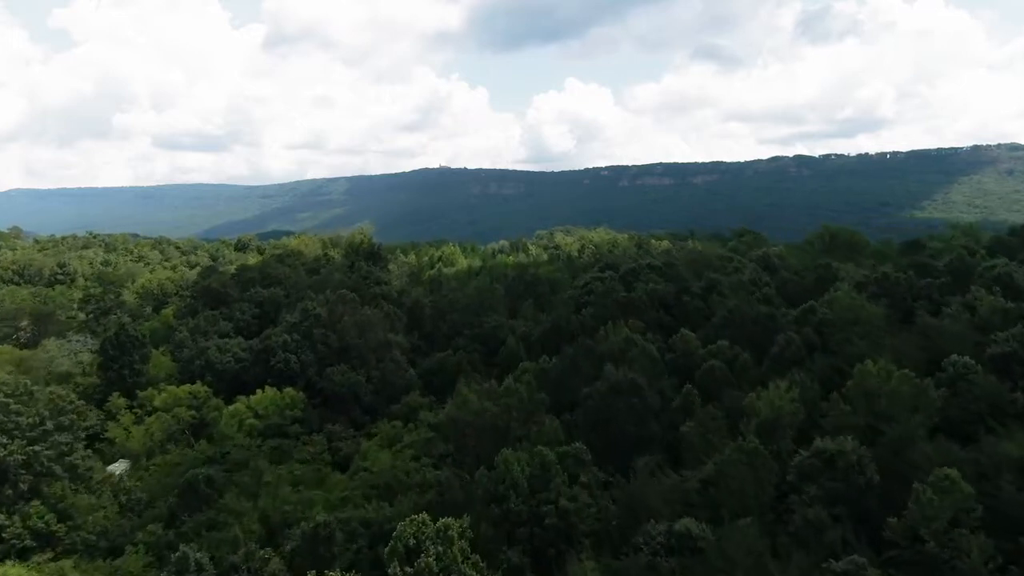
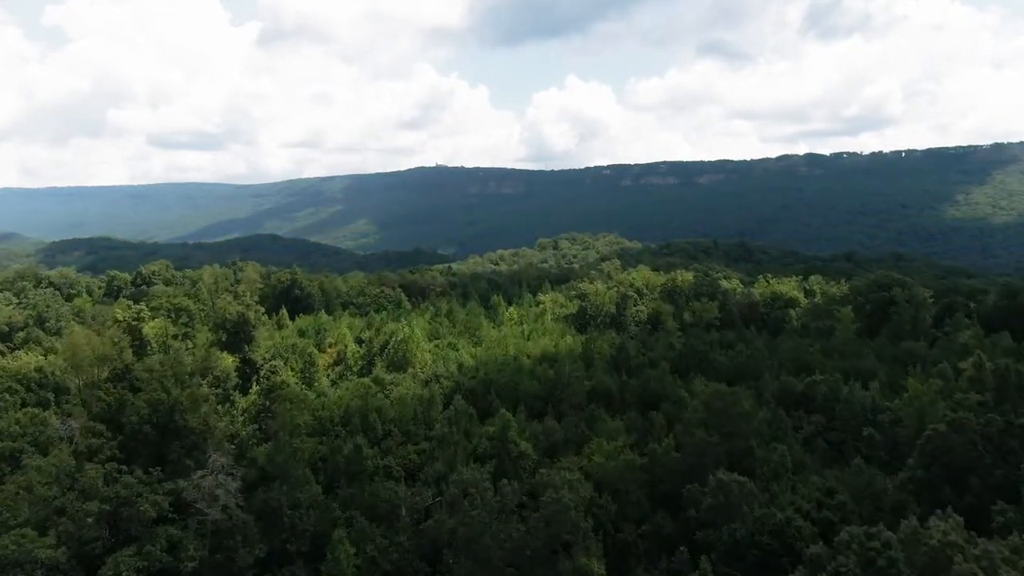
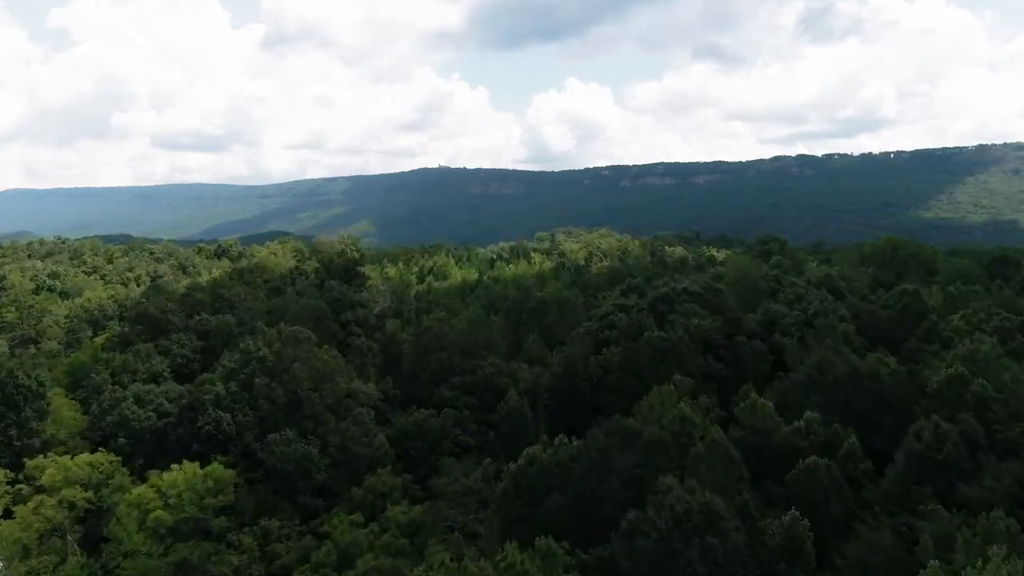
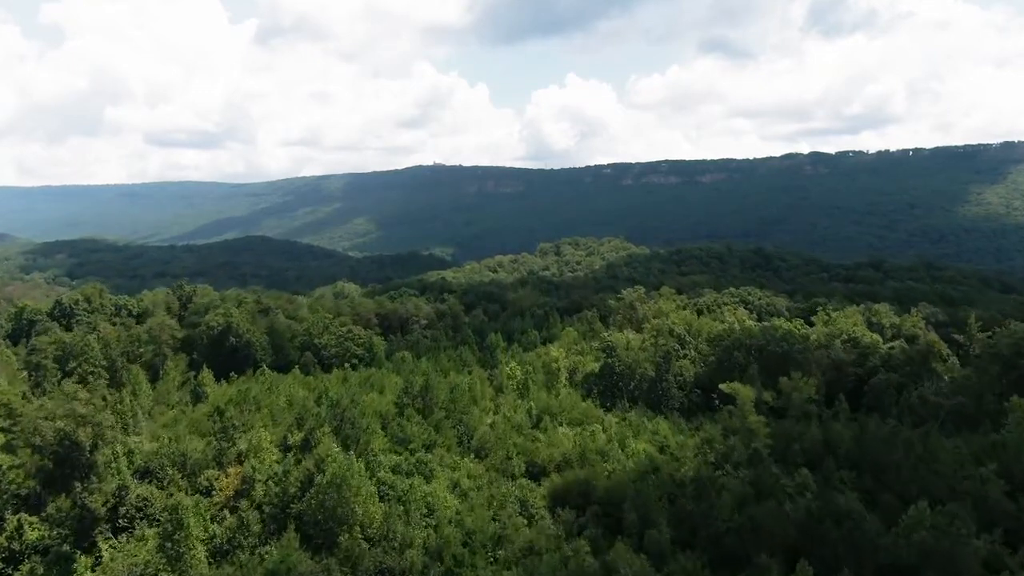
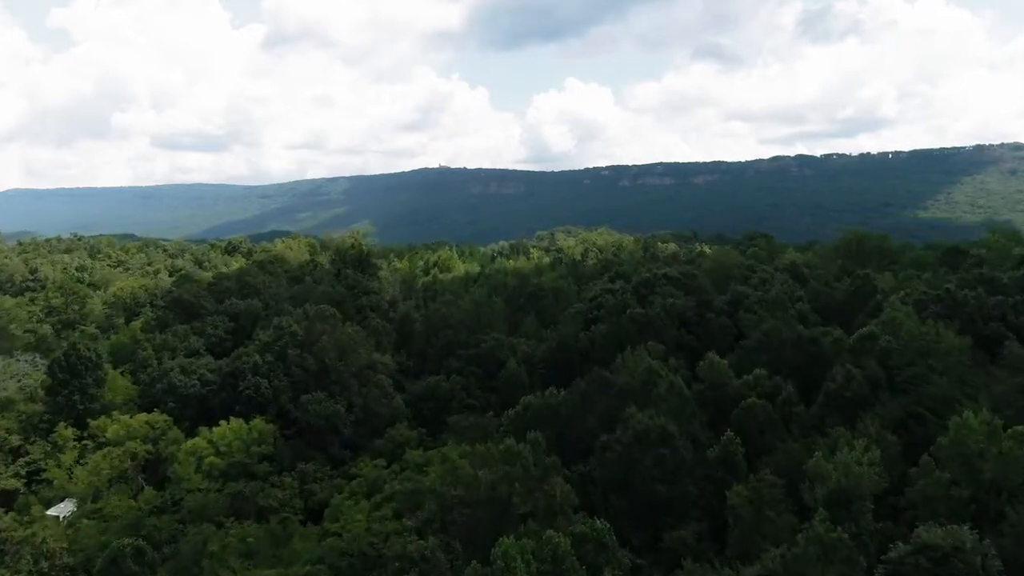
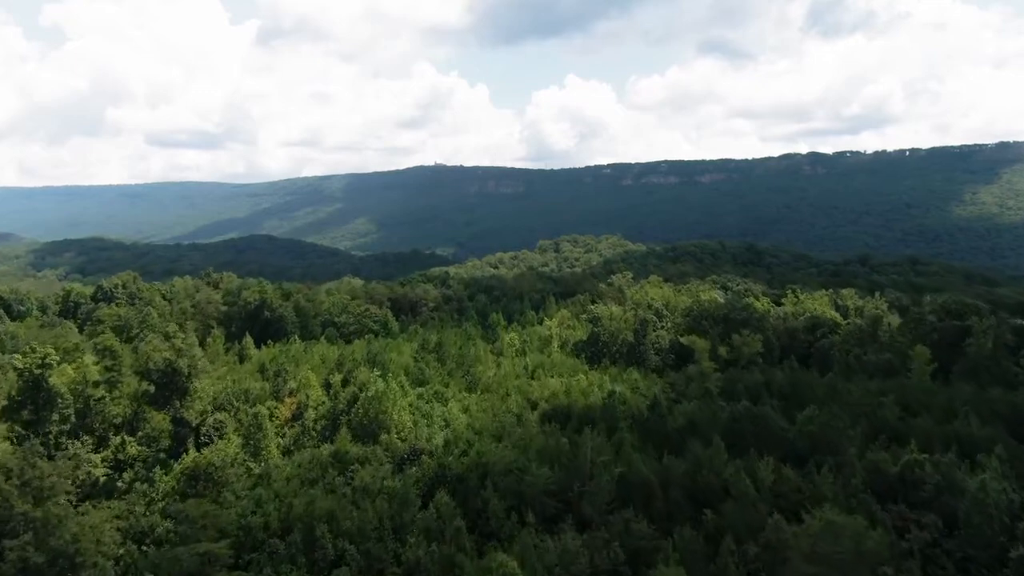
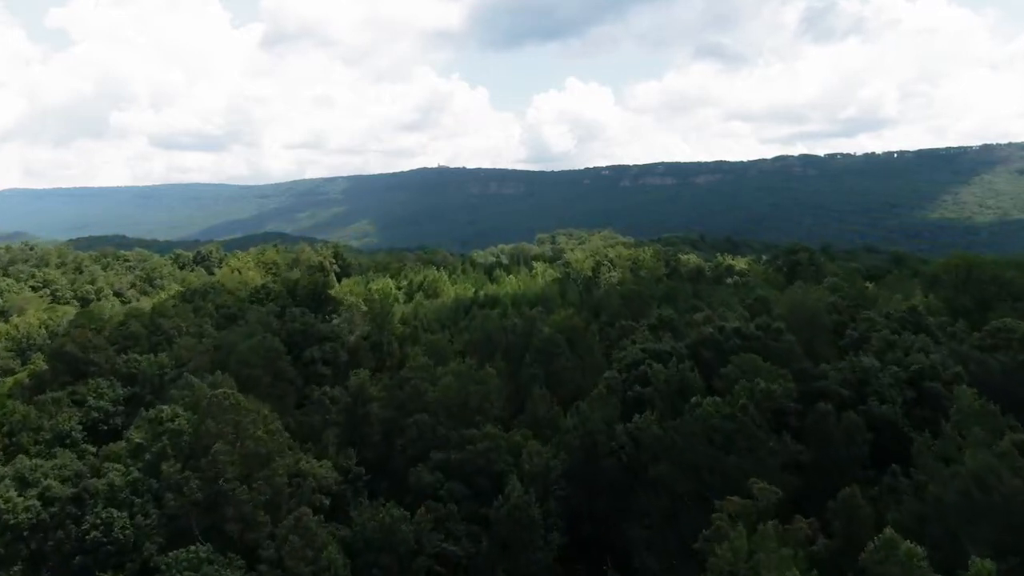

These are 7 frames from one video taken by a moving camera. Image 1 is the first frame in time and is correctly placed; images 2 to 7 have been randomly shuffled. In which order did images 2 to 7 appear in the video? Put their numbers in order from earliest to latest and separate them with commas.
5, 3, 7, 2, 6, 4
